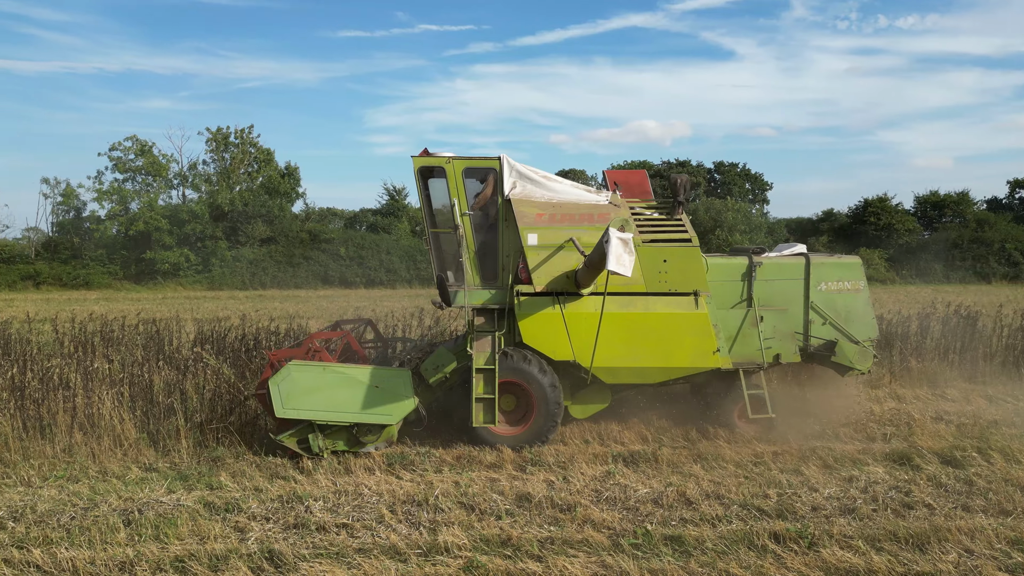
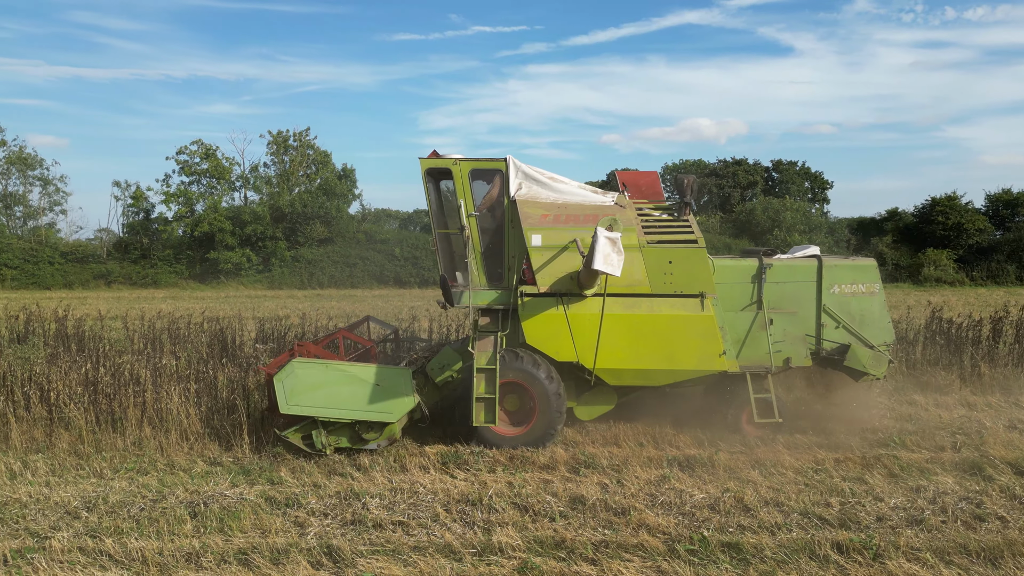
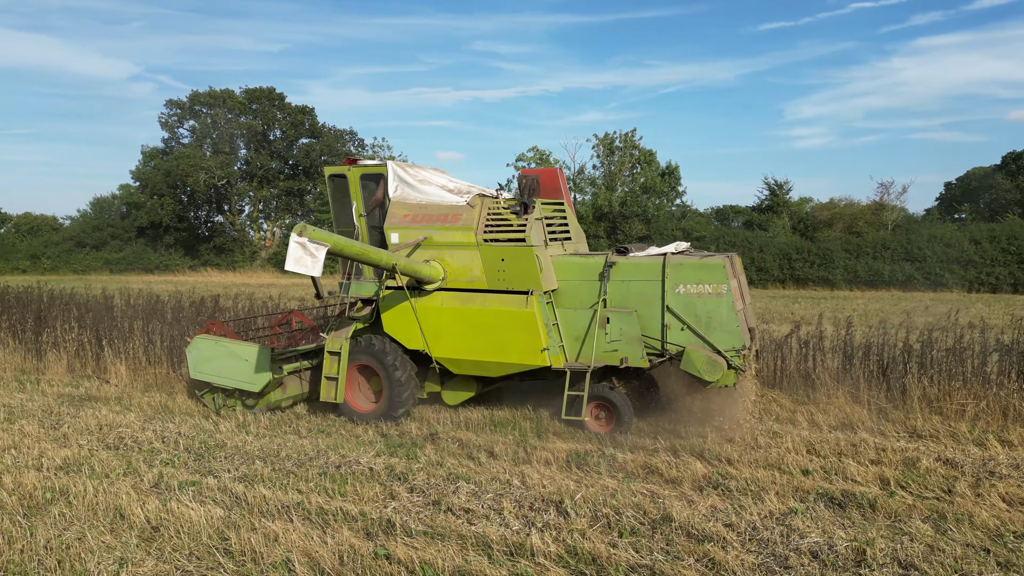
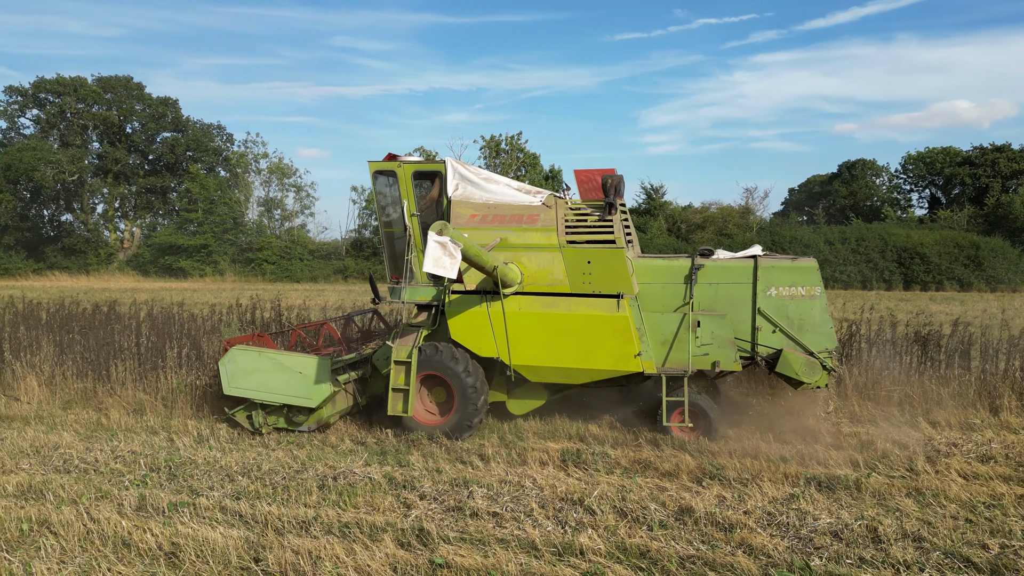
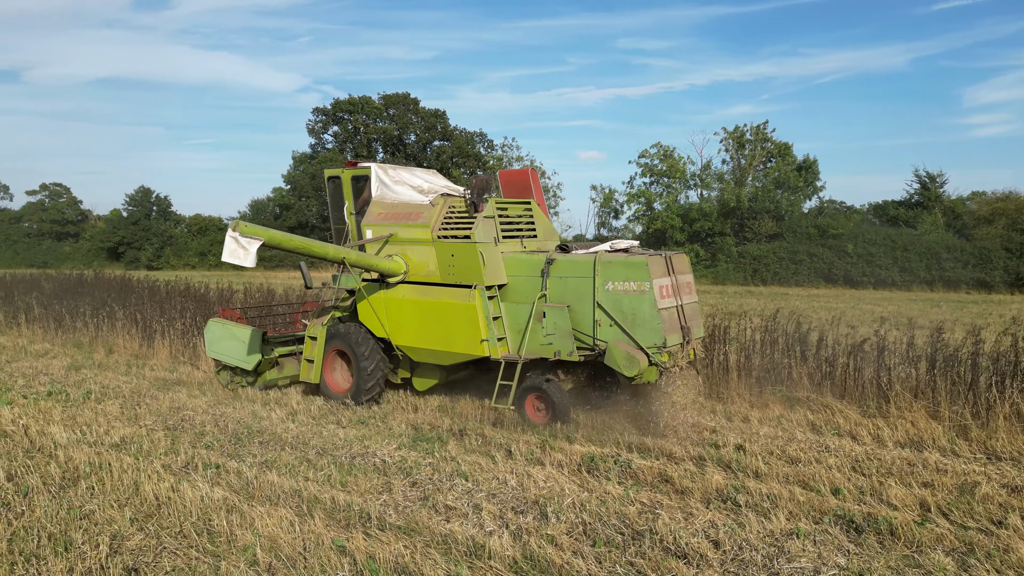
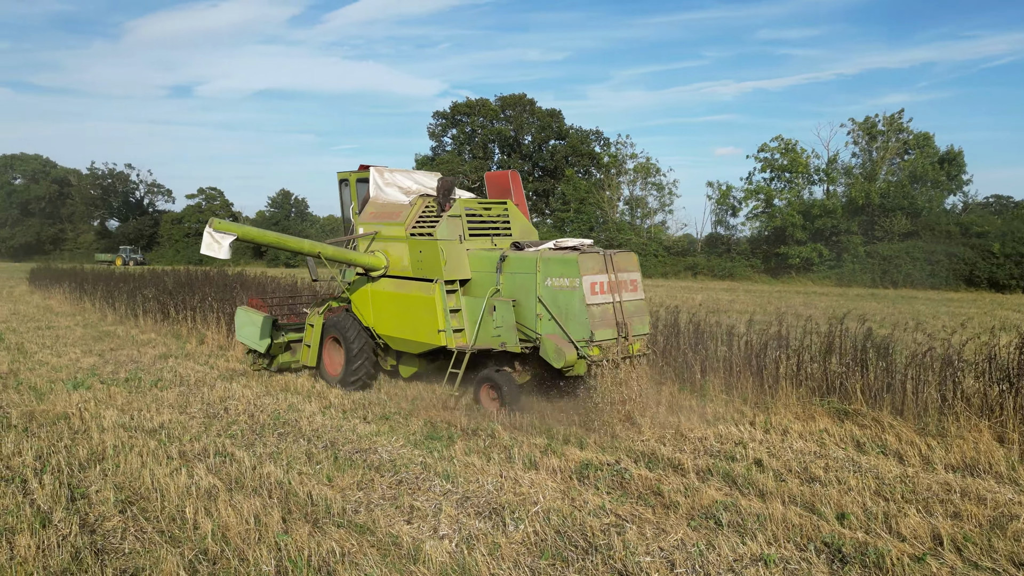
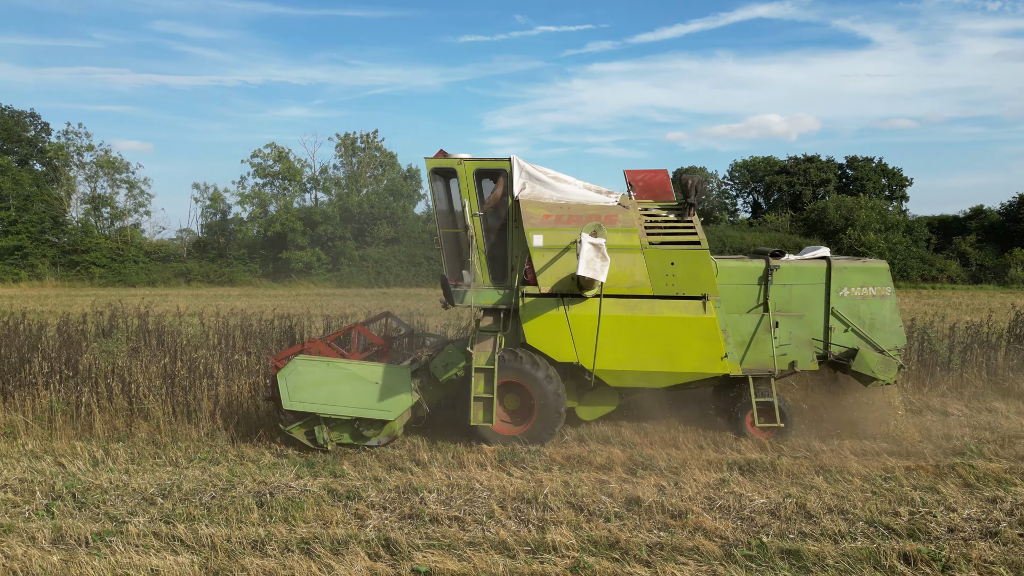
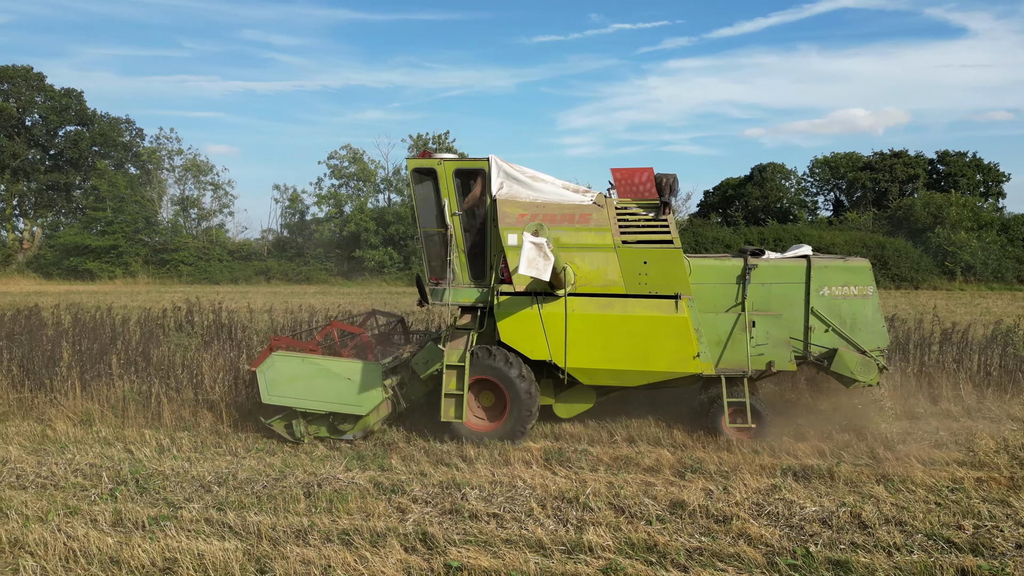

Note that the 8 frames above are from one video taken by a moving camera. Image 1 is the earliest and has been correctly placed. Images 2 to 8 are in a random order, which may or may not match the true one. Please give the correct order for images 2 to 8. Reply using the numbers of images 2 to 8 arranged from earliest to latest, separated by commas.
2, 7, 8, 4, 3, 5, 6
